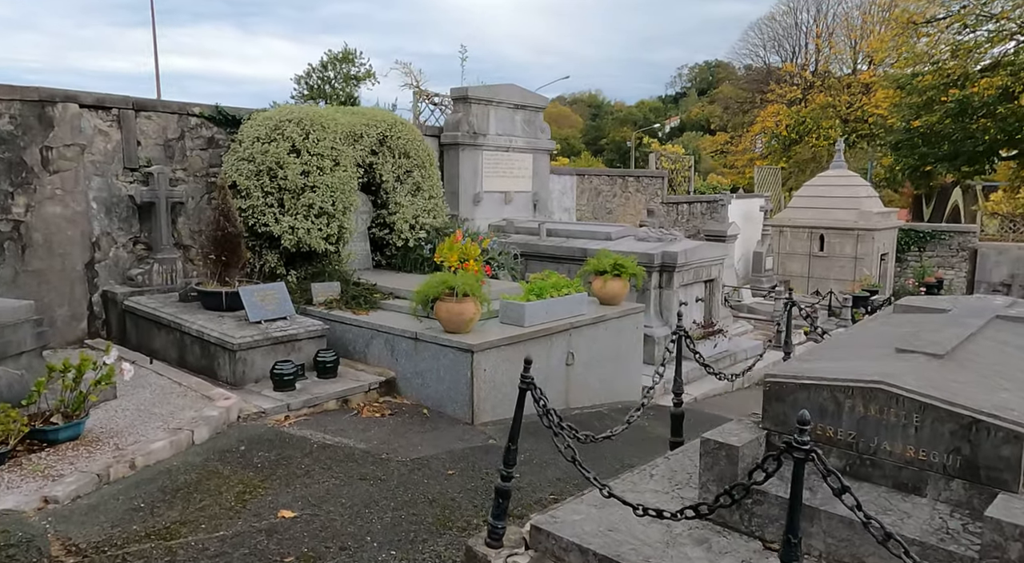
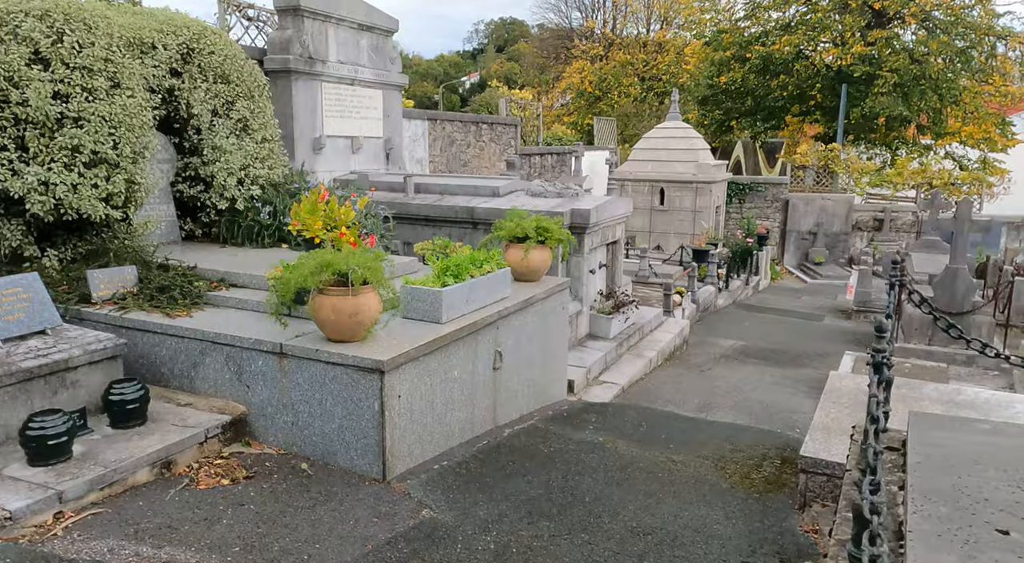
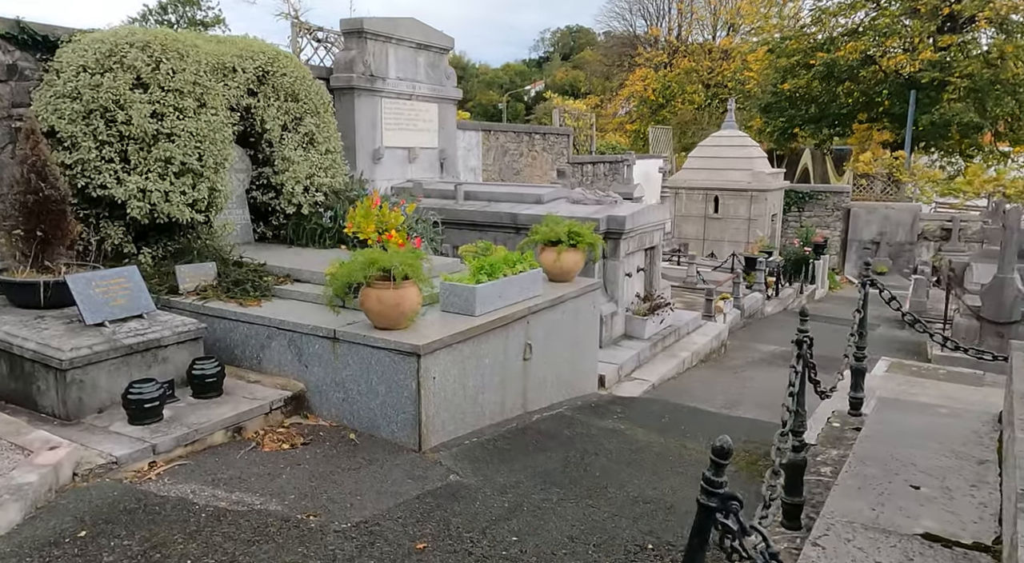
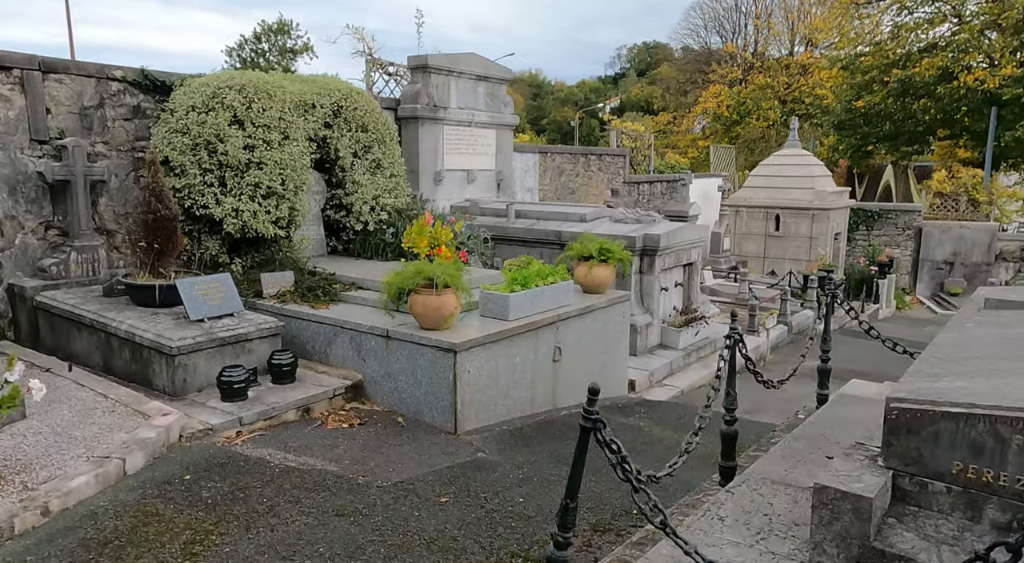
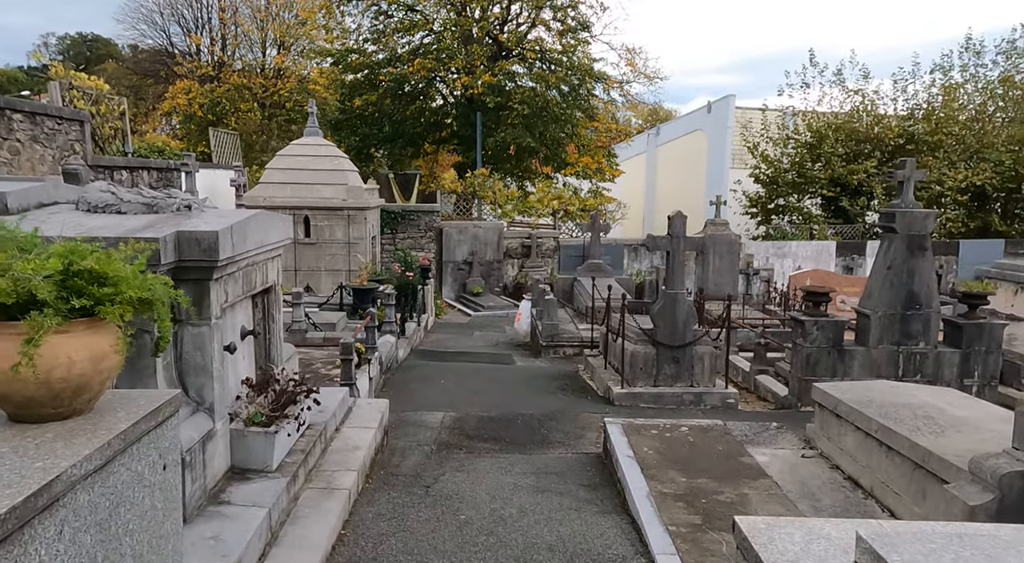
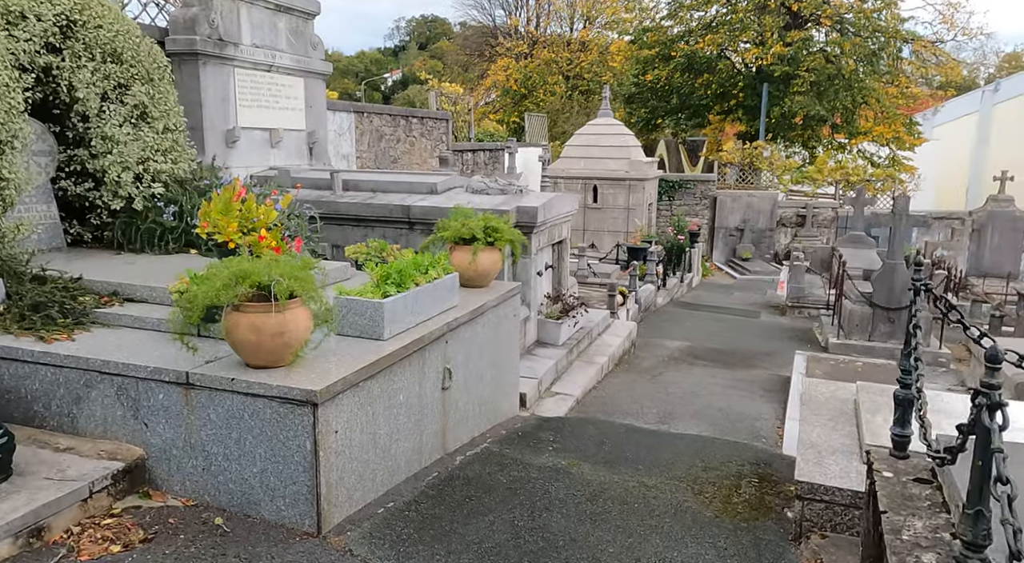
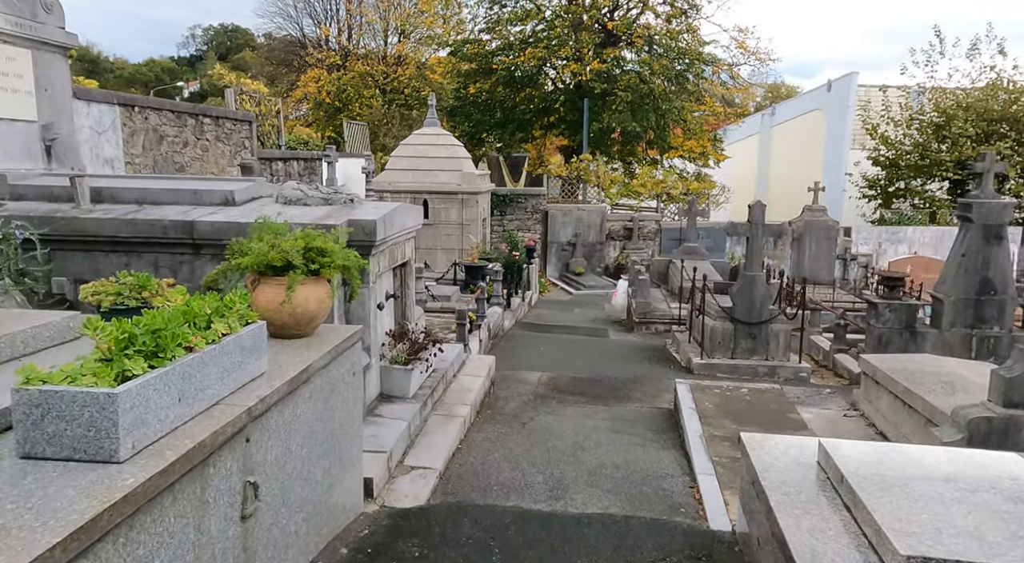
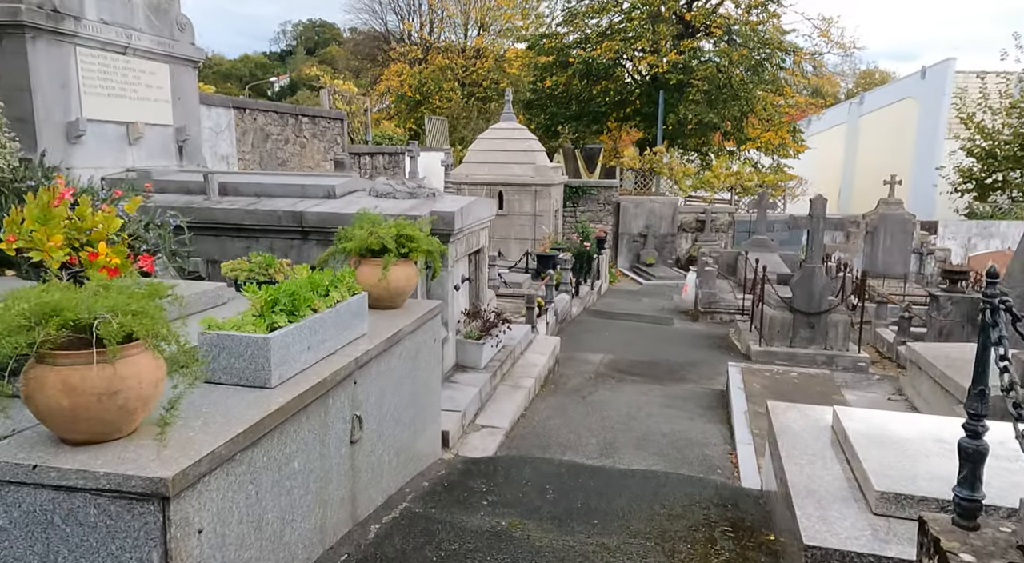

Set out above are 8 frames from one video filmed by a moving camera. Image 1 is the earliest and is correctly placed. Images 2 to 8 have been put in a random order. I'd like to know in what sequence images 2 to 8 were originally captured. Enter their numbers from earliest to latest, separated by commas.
4, 3, 2, 6, 8, 7, 5
